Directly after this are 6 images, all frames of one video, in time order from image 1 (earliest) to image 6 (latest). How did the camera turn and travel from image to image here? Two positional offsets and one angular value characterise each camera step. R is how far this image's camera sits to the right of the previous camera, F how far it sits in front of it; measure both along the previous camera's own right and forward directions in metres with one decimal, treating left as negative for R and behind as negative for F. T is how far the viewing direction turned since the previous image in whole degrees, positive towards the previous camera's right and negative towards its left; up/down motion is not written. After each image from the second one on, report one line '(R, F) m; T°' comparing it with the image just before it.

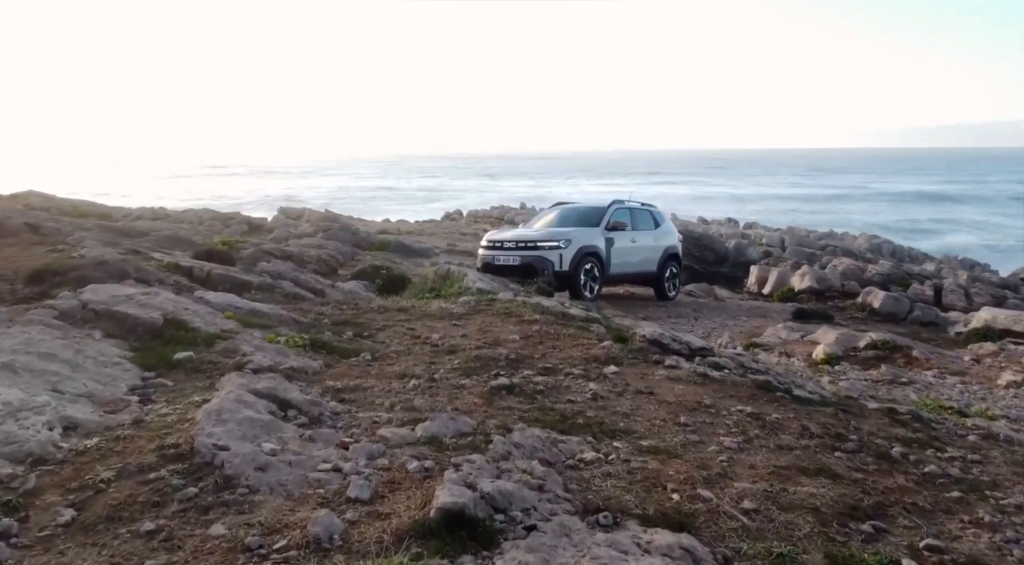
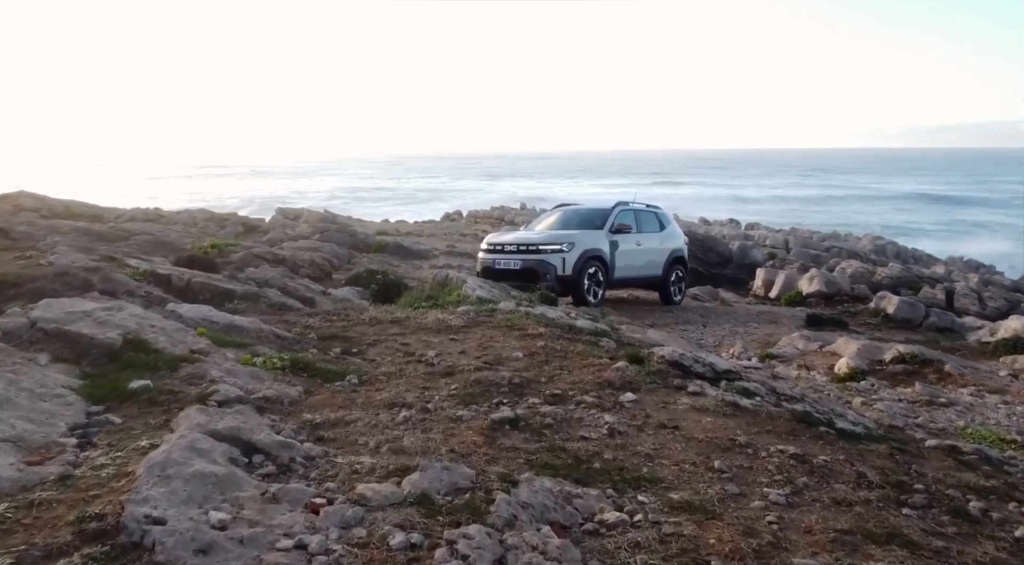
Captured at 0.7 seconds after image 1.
(0.0, +0.6) m; 0°
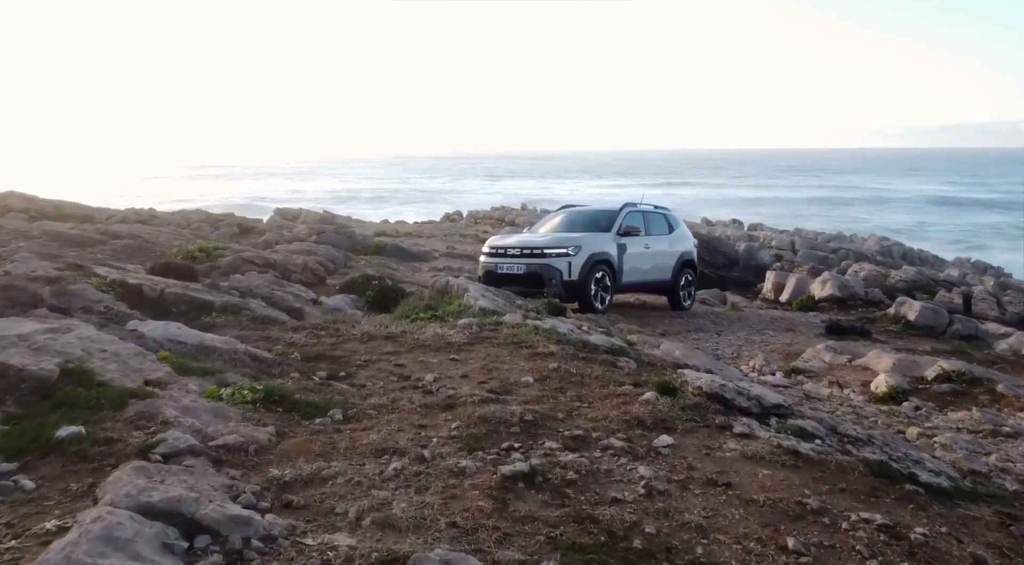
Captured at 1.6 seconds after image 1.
(-0.1, +0.8) m; 0°
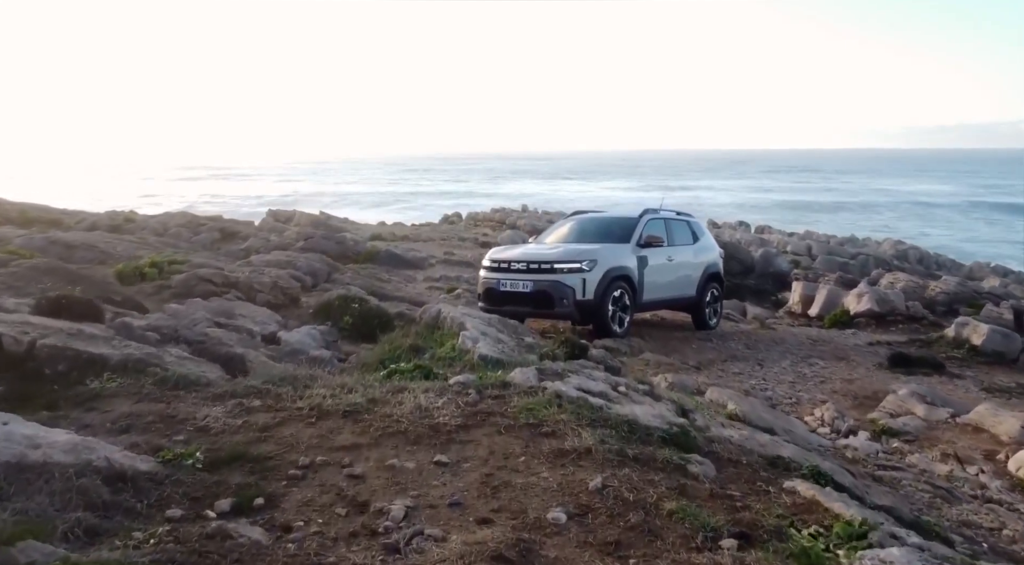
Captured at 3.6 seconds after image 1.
(-0.1, +2.1) m; 0°
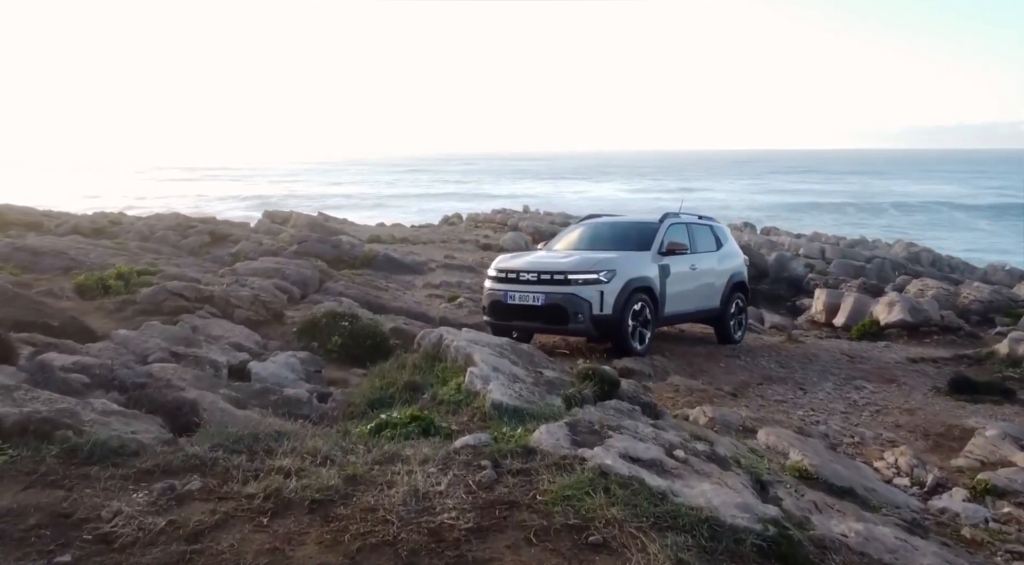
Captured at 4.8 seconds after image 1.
(-0.1, +1.3) m; 0°
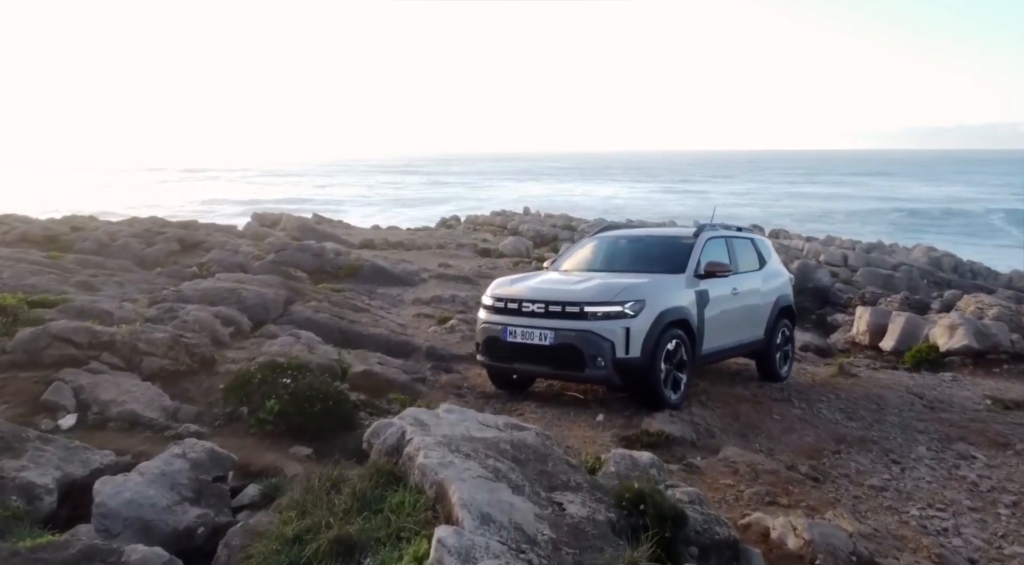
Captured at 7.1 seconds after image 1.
(0.0, +2.6) m; 0°
